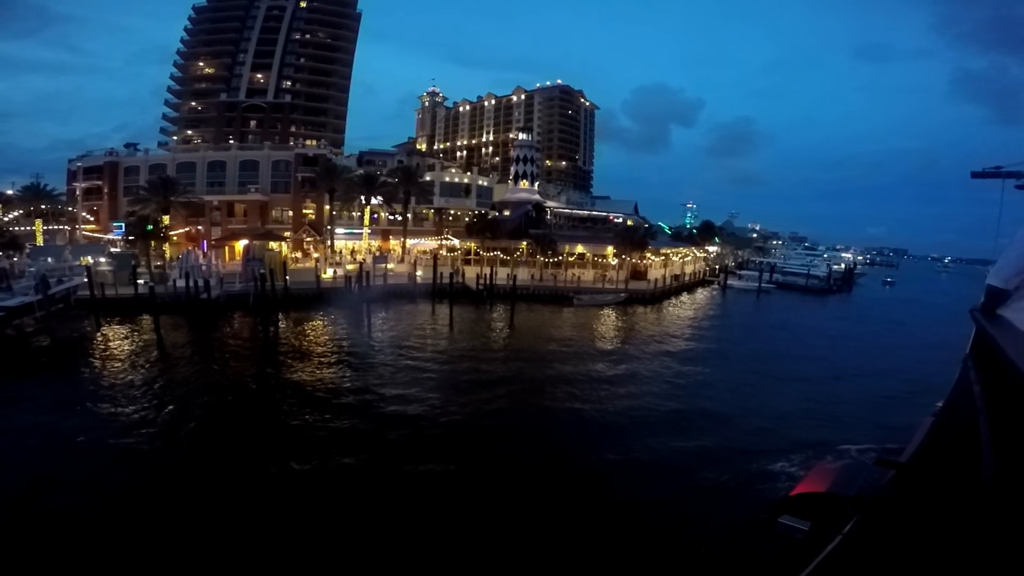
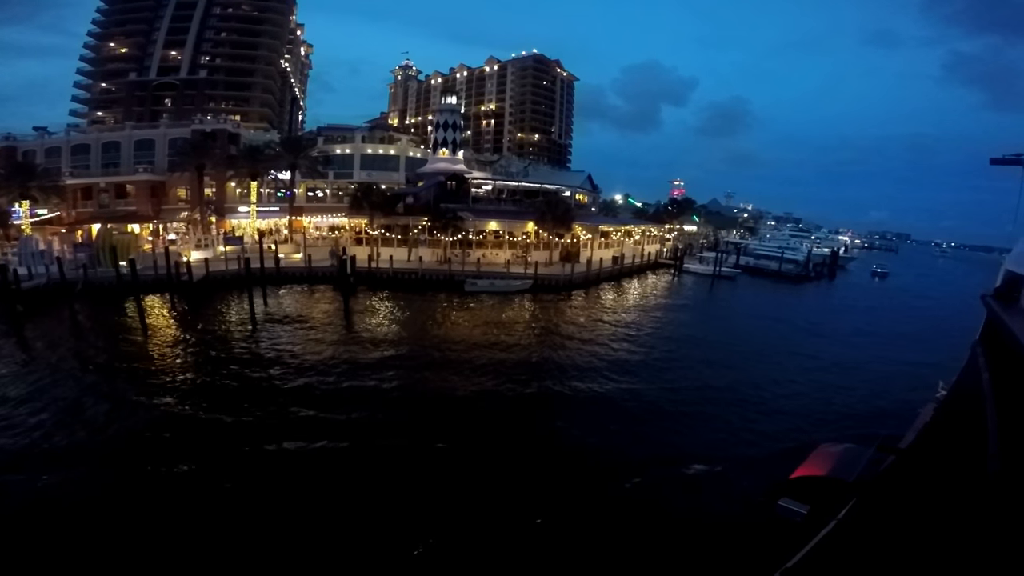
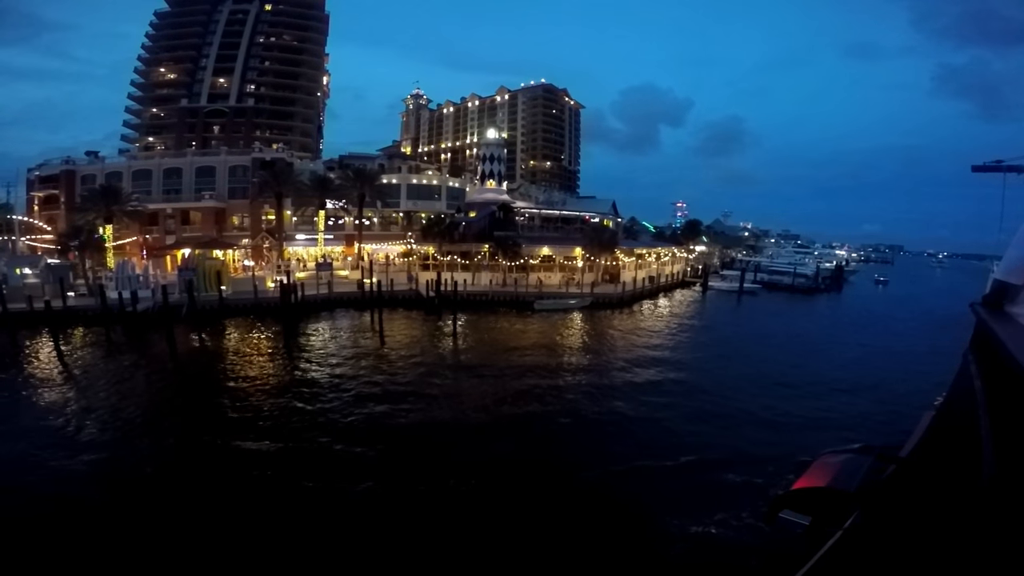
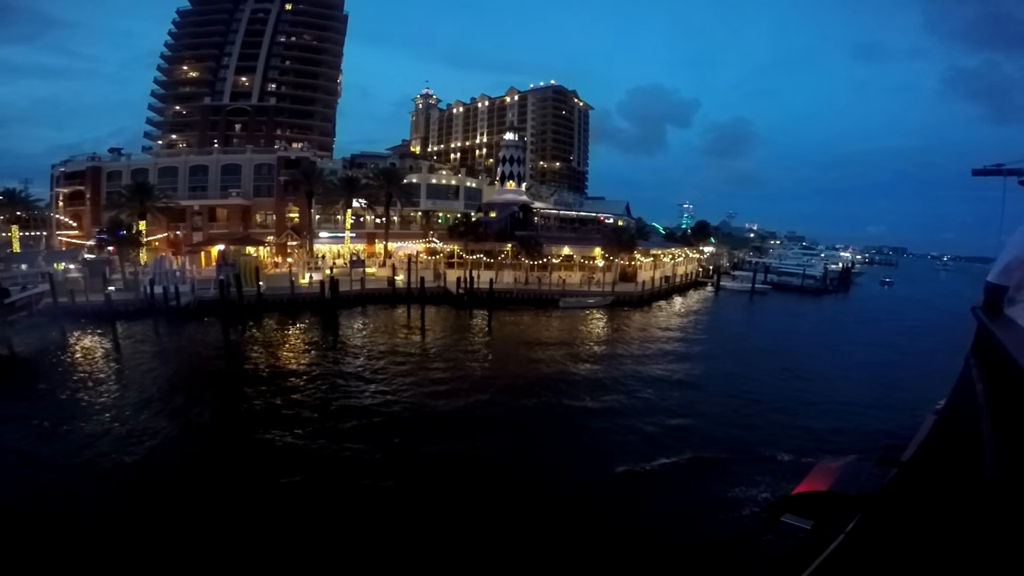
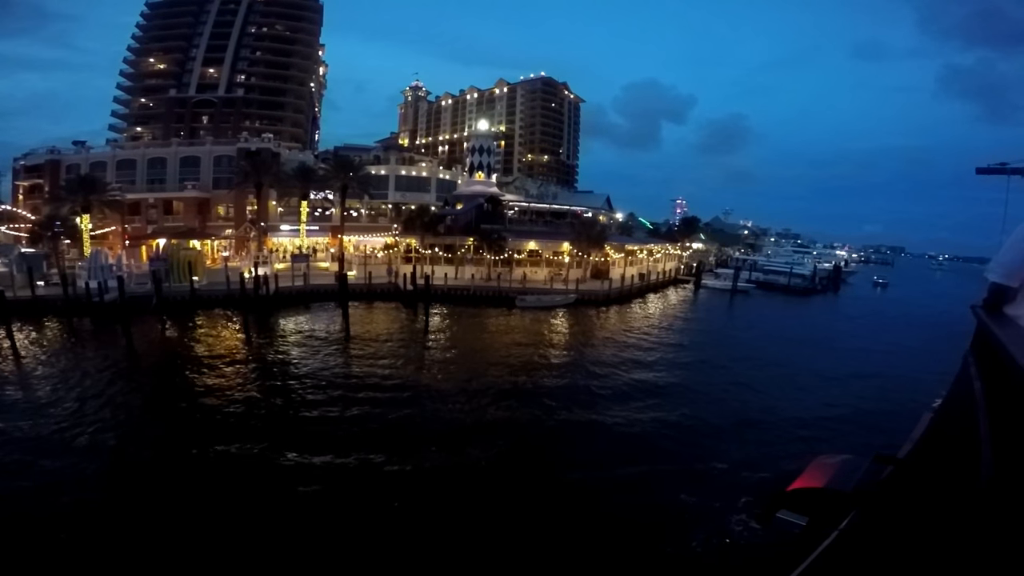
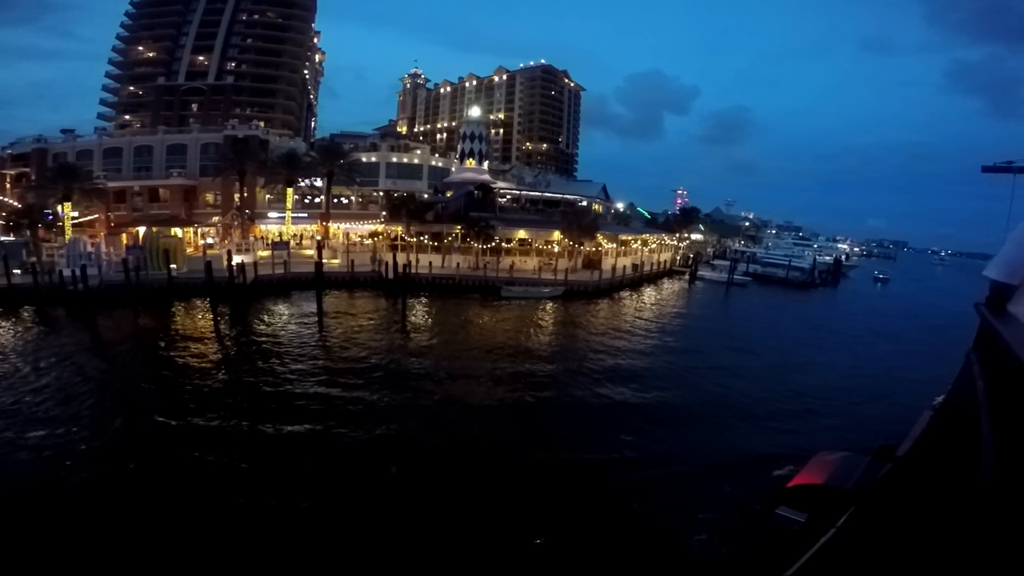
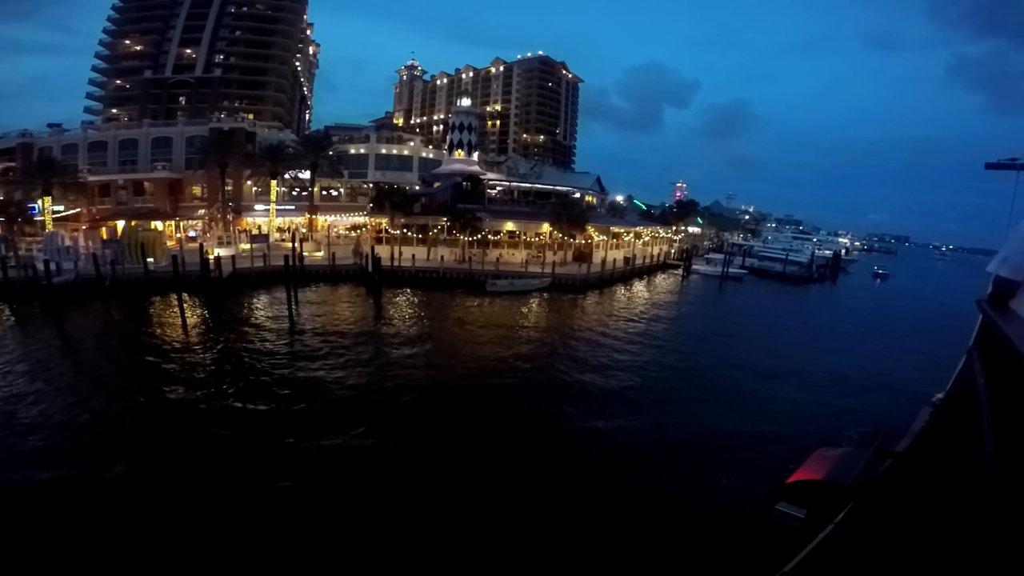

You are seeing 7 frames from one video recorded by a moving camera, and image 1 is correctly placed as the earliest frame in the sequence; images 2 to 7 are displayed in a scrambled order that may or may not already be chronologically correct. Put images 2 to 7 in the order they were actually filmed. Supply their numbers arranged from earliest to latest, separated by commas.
4, 3, 5, 6, 7, 2
